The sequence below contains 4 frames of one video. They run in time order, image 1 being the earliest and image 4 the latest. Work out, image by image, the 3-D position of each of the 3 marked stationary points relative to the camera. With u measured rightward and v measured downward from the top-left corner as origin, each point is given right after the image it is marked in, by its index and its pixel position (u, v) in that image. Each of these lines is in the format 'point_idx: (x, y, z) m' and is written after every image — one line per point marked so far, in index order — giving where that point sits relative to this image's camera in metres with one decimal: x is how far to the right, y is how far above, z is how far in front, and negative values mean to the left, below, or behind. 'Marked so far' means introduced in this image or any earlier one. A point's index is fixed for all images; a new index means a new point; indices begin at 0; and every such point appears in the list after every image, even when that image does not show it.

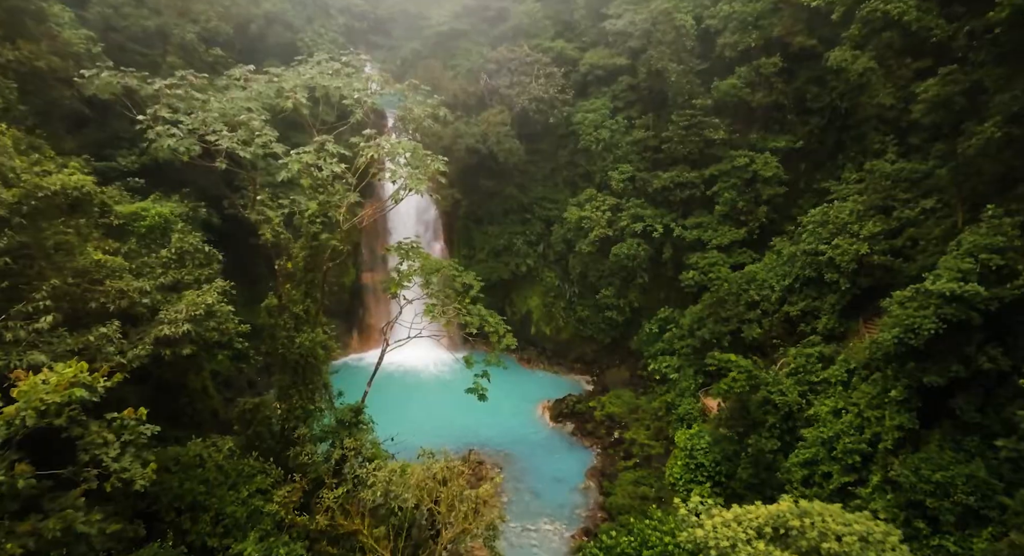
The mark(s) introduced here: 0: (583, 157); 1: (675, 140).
0: (+1.8, +3.1, +16.1) m
1: (+3.7, +3.2, +14.7) m
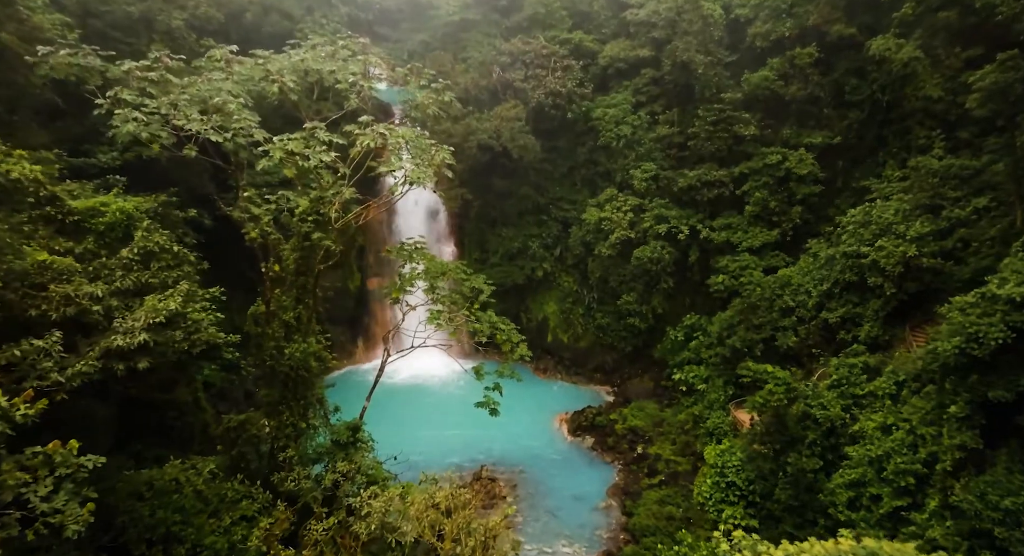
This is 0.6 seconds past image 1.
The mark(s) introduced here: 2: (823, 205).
0: (+2.2, +3.0, +15.3) m
1: (+4.1, +3.1, +13.8) m
2: (+6.5, +1.5, +13.2) m
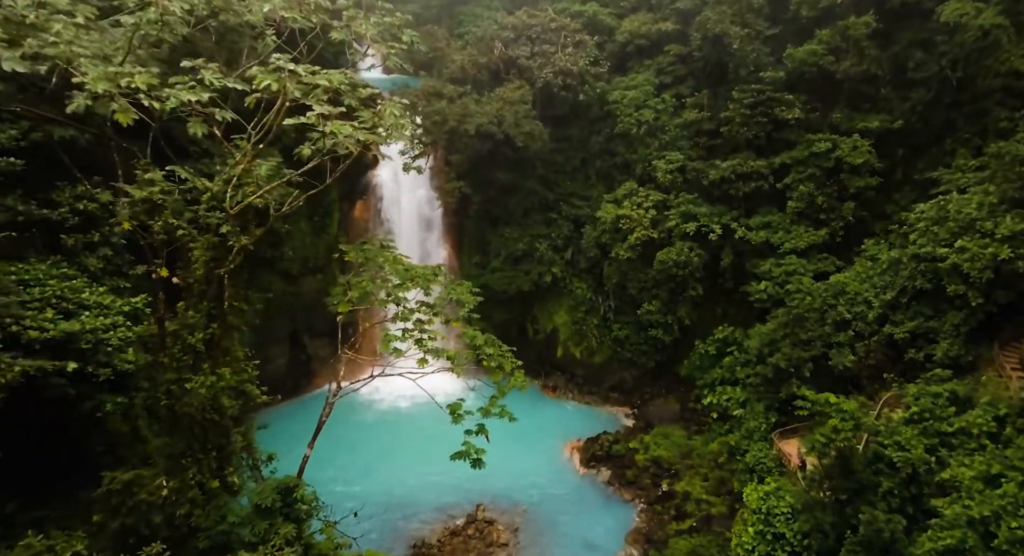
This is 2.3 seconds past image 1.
0: (+2.3, +2.9, +13.5) m
1: (+4.2, +3.0, +12.0) m
2: (+6.6, +1.4, +11.3) m
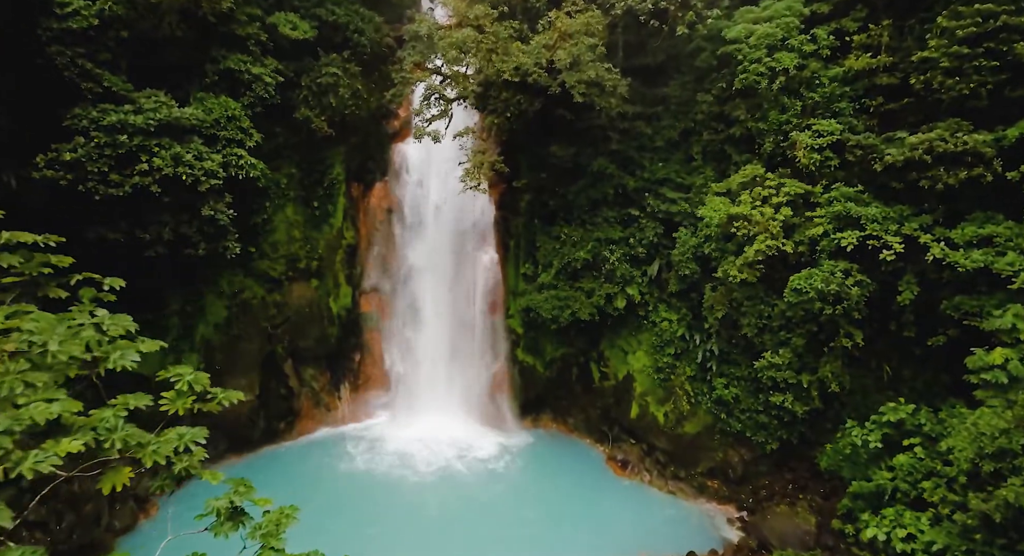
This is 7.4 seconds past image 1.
0: (+3.3, +2.4, +8.9) m
1: (+4.8, +2.4, +7.1) m
2: (+6.9, +0.7, +6.1) m
